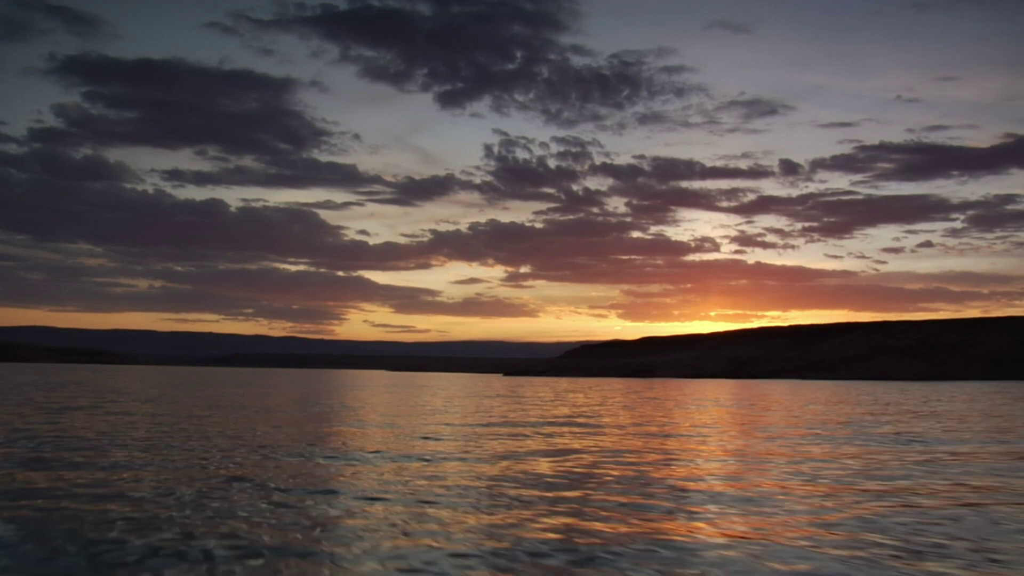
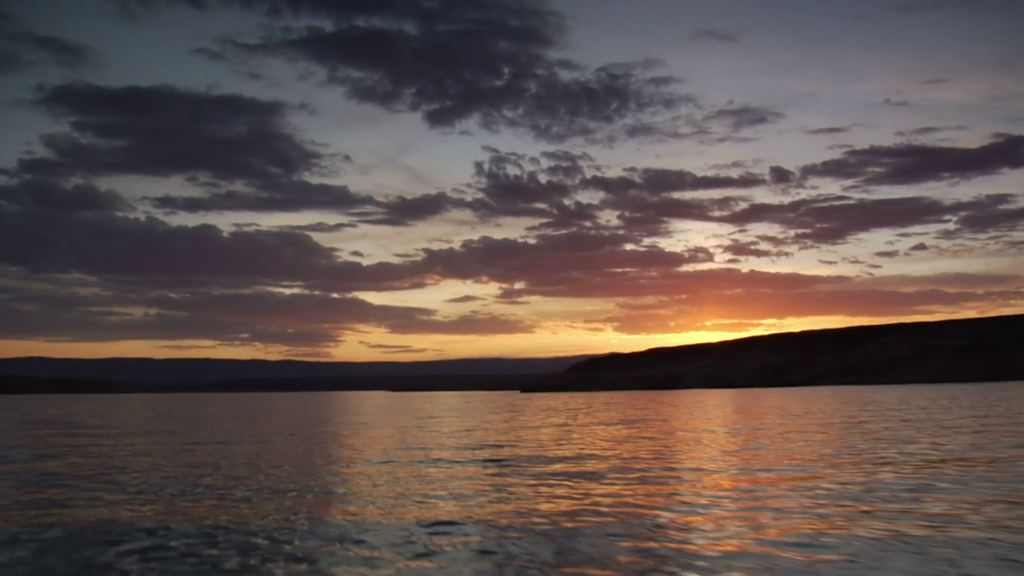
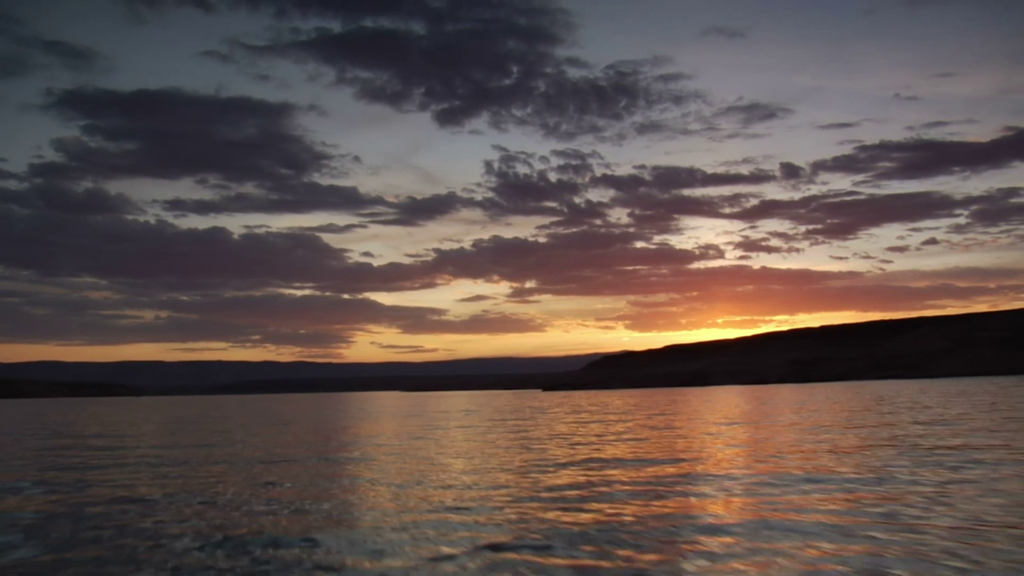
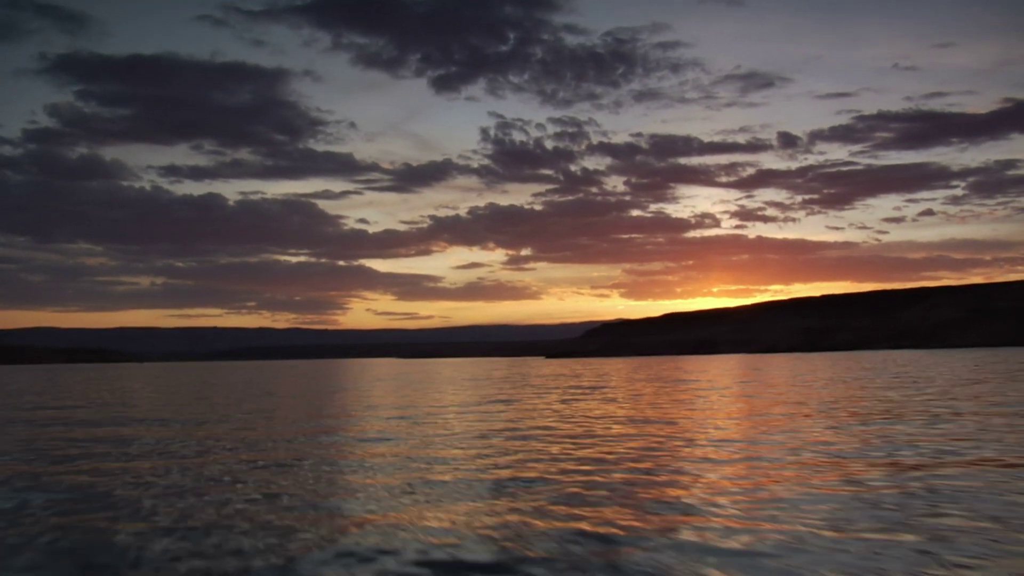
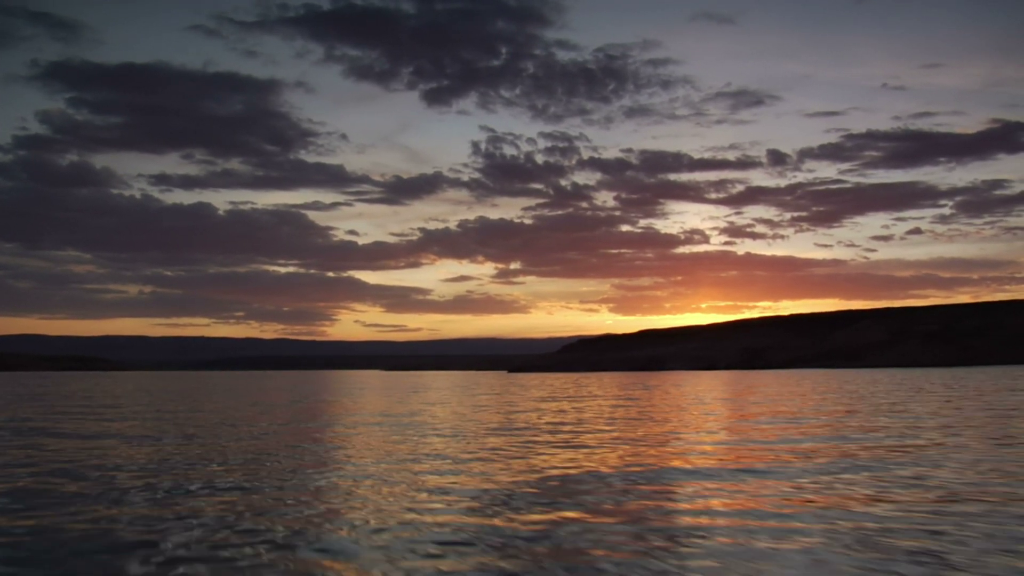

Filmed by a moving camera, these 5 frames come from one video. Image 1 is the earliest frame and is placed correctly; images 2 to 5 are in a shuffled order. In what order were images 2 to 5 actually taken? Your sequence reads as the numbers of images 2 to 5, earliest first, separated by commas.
5, 2, 3, 4
